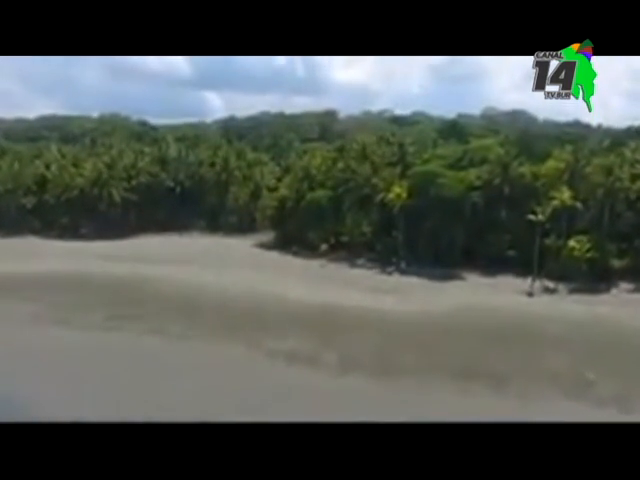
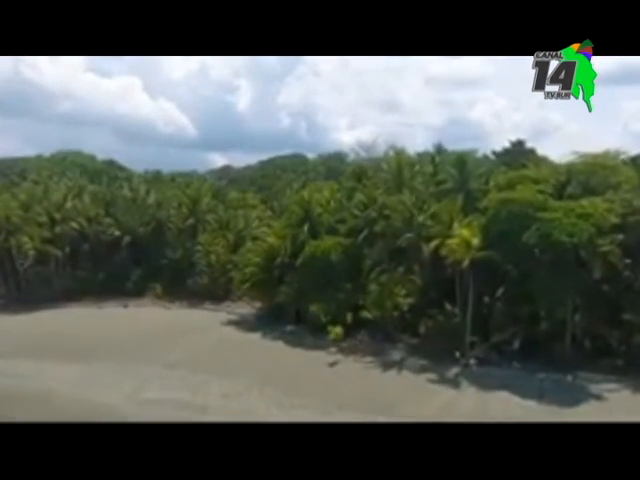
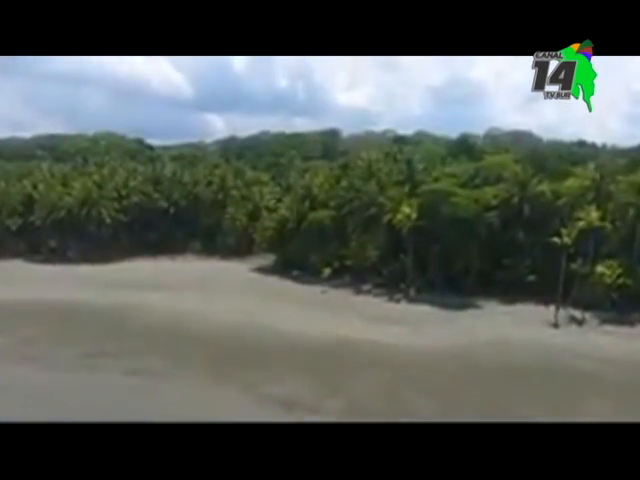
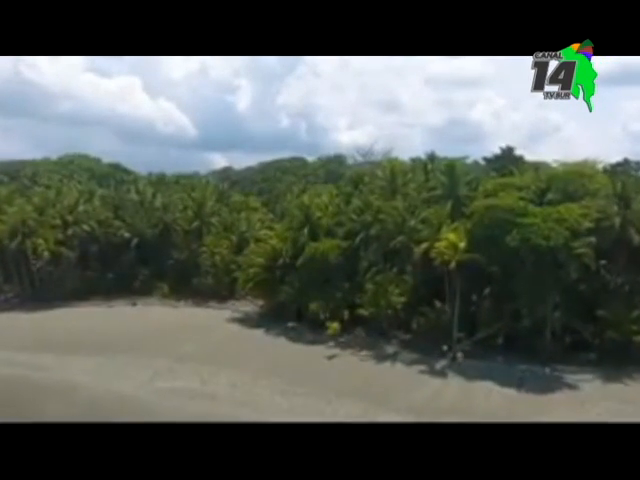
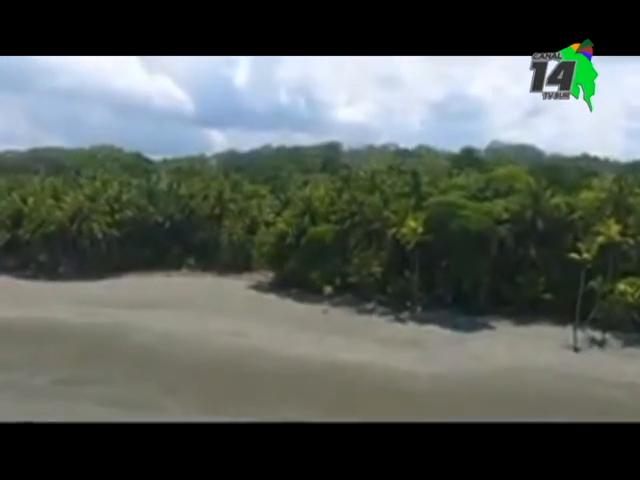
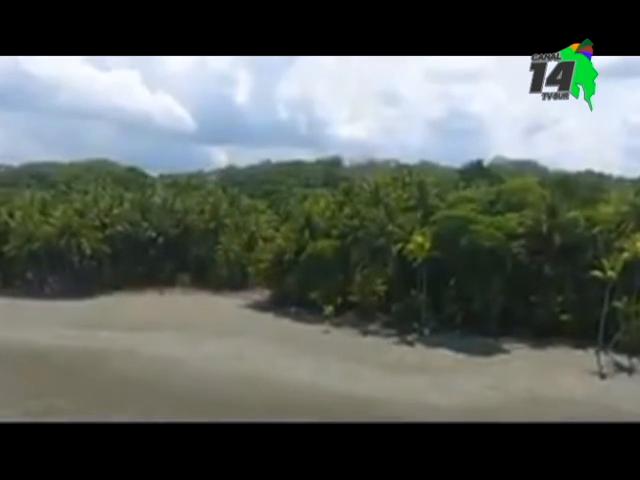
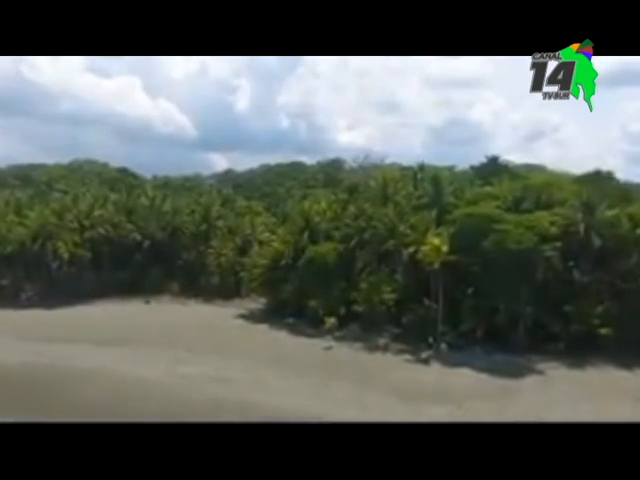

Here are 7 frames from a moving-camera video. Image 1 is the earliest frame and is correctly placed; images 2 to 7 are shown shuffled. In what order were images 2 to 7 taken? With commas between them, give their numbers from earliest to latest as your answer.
3, 5, 6, 7, 4, 2
